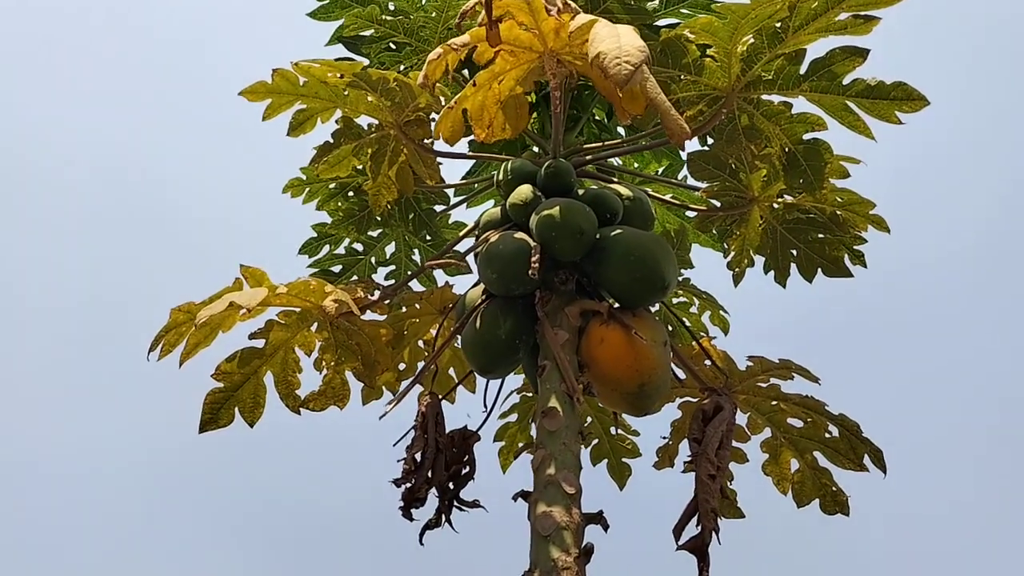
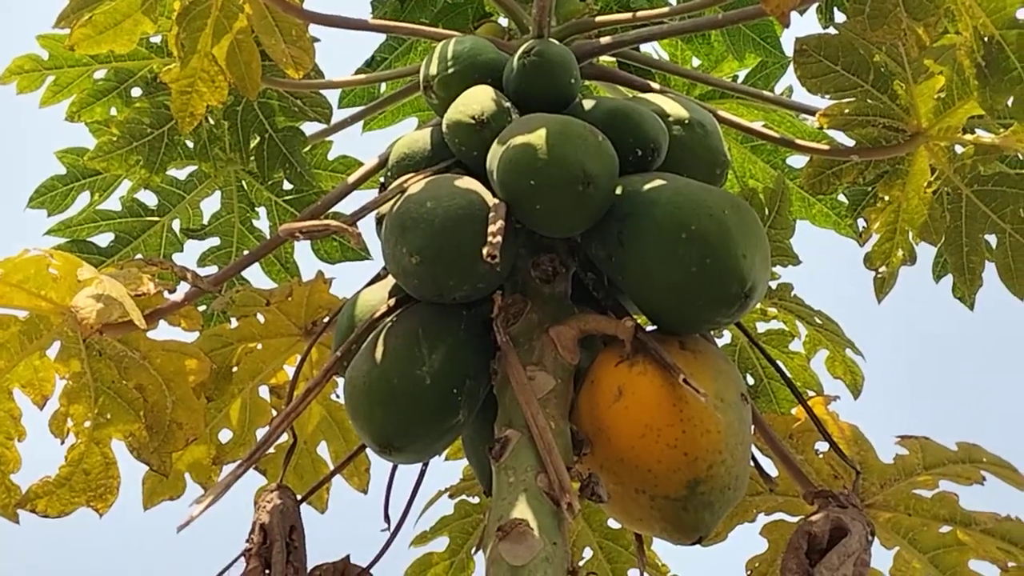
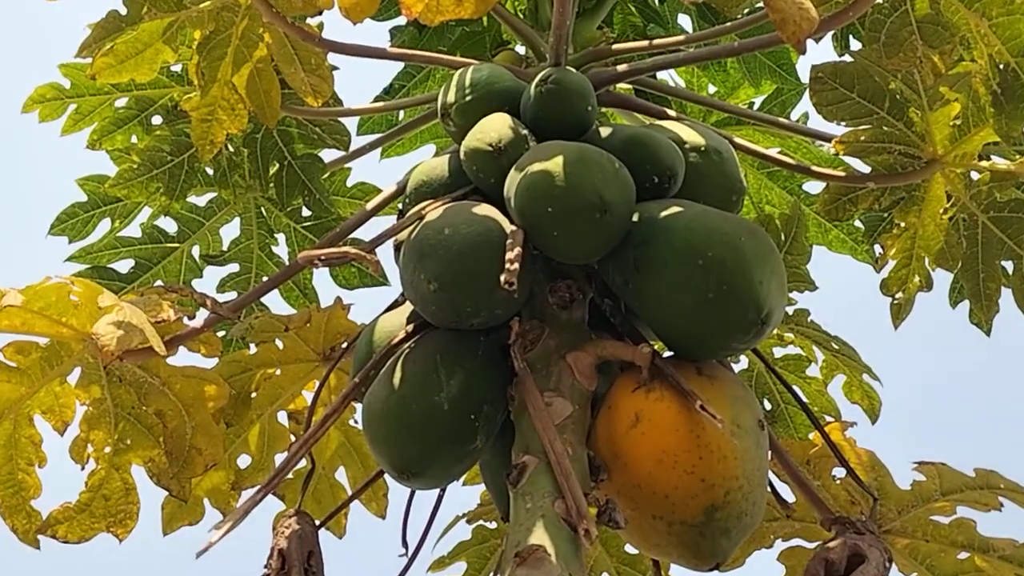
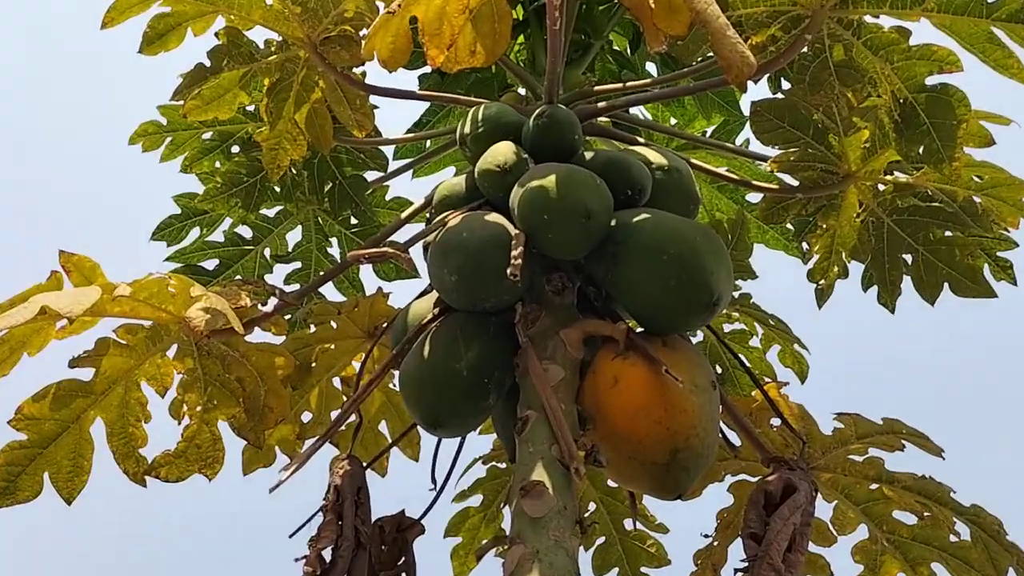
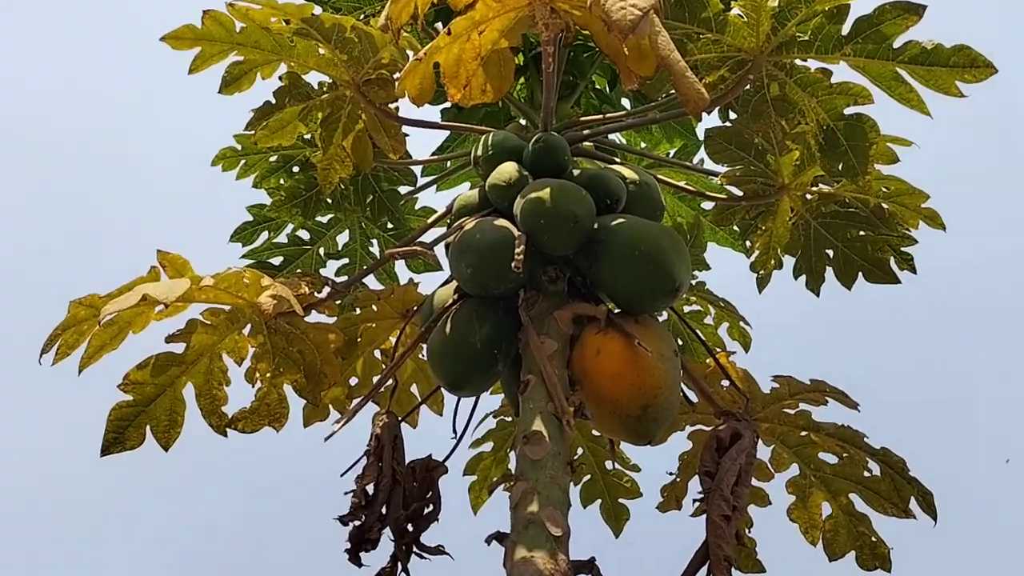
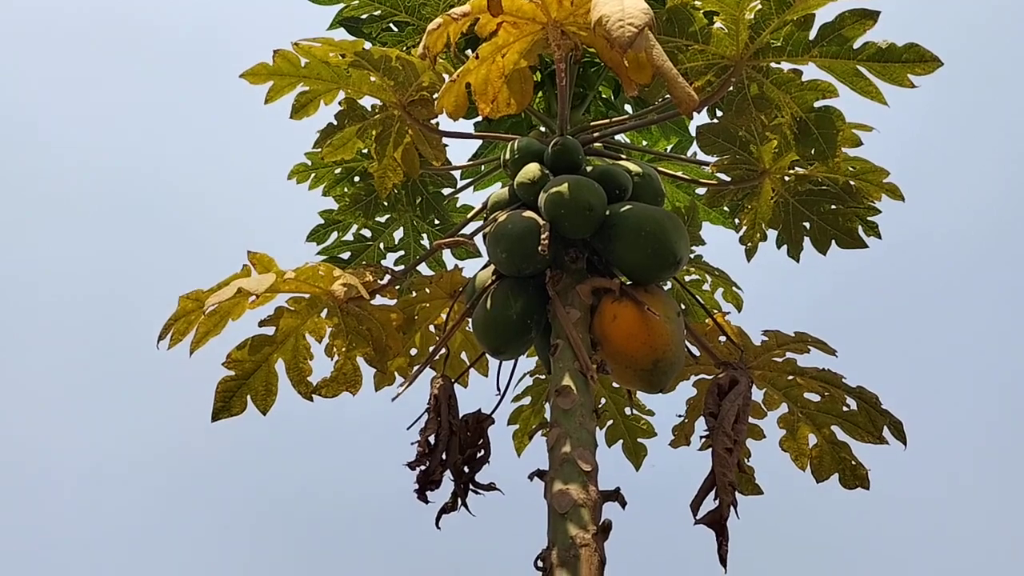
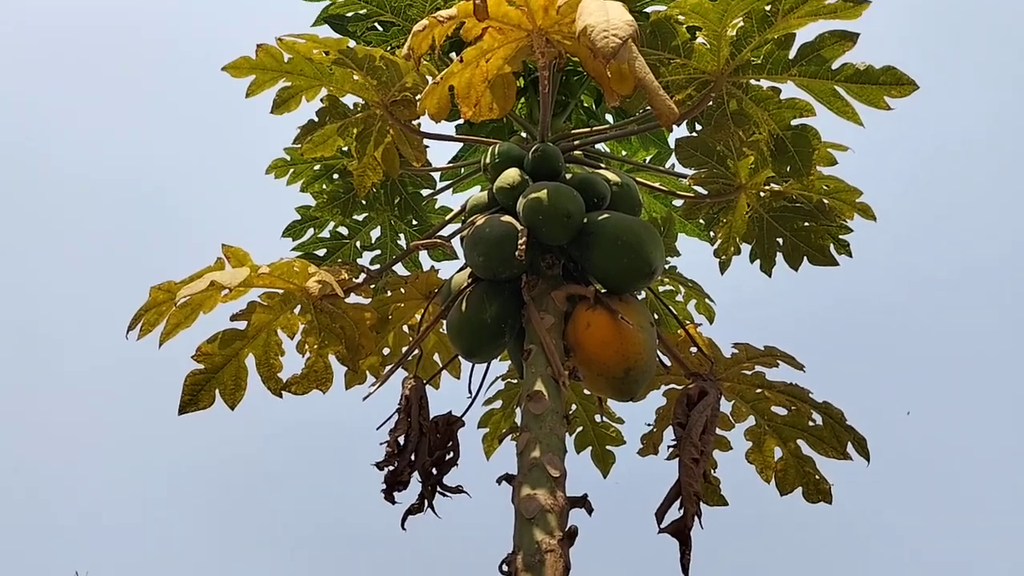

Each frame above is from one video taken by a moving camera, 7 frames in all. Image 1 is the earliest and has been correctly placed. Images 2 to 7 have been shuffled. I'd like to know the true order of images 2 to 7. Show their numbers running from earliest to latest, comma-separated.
6, 7, 5, 4, 3, 2
